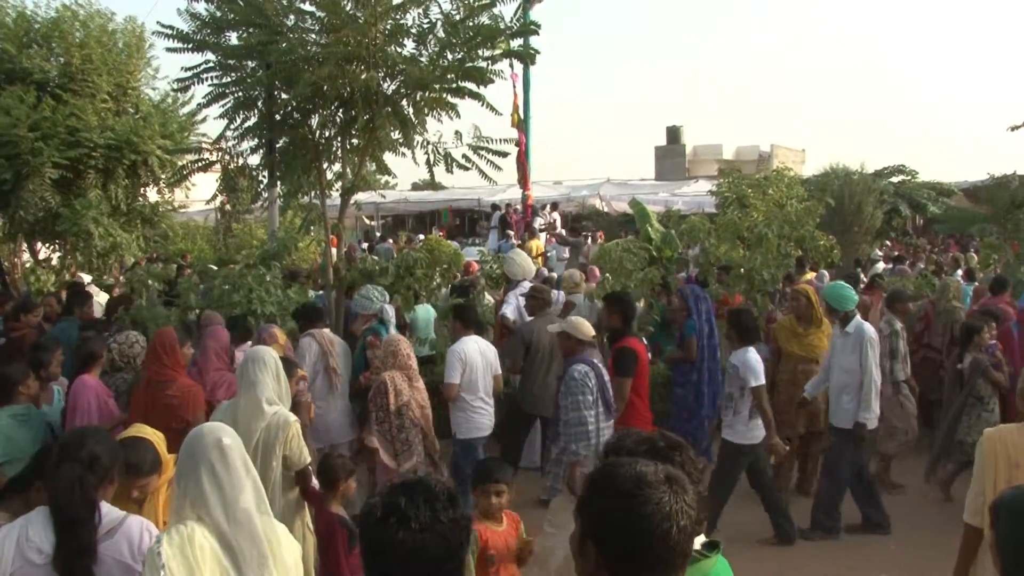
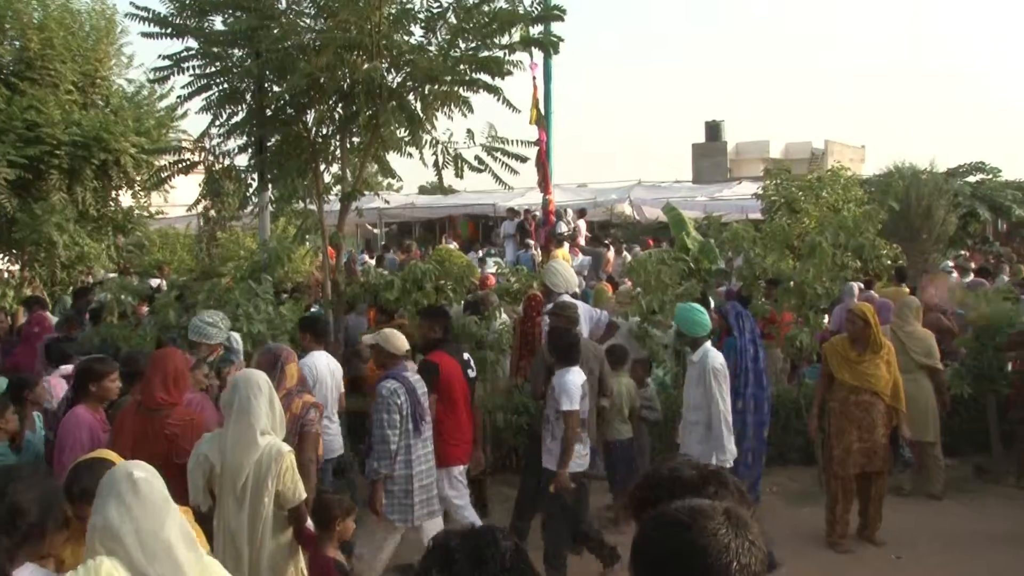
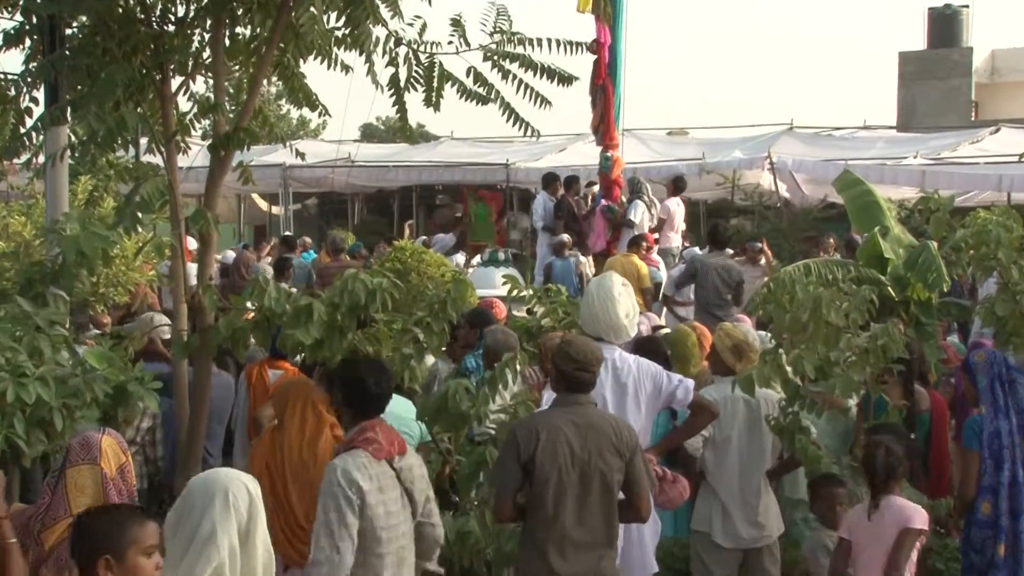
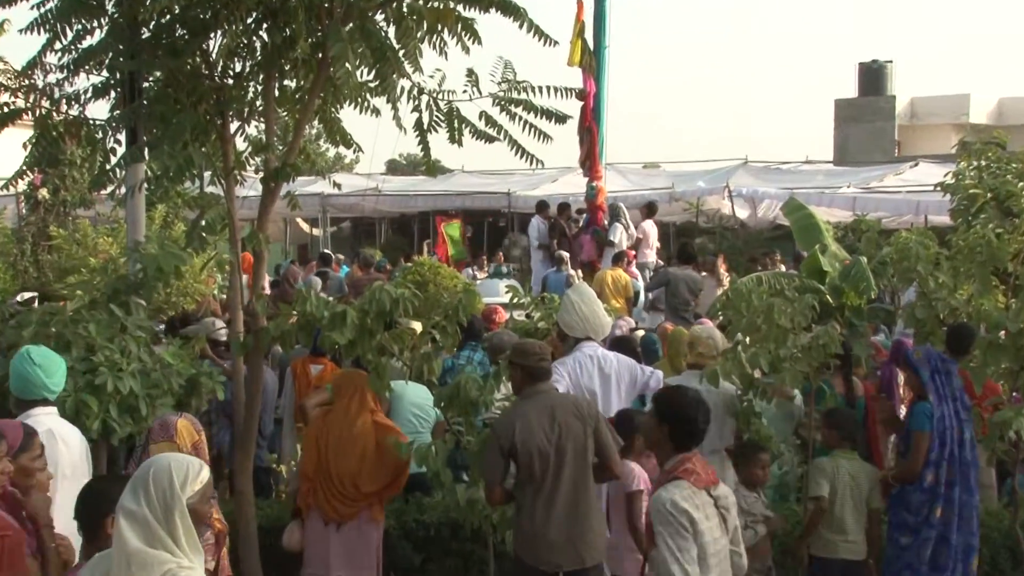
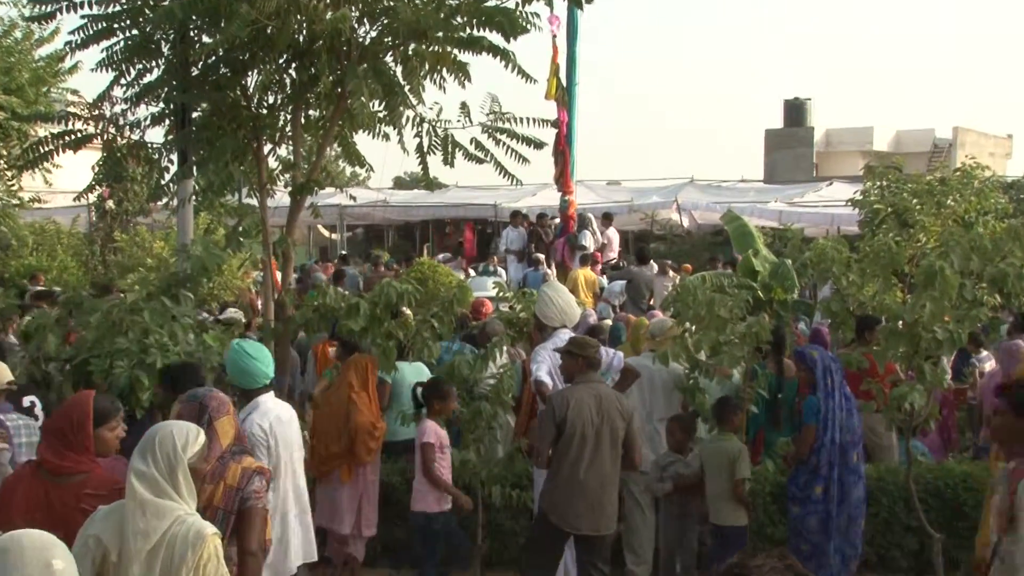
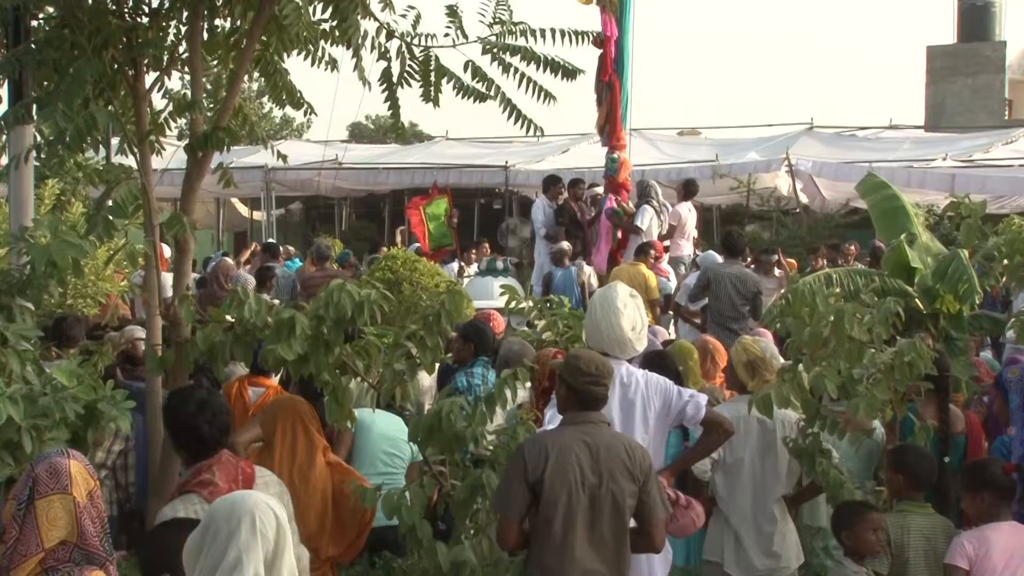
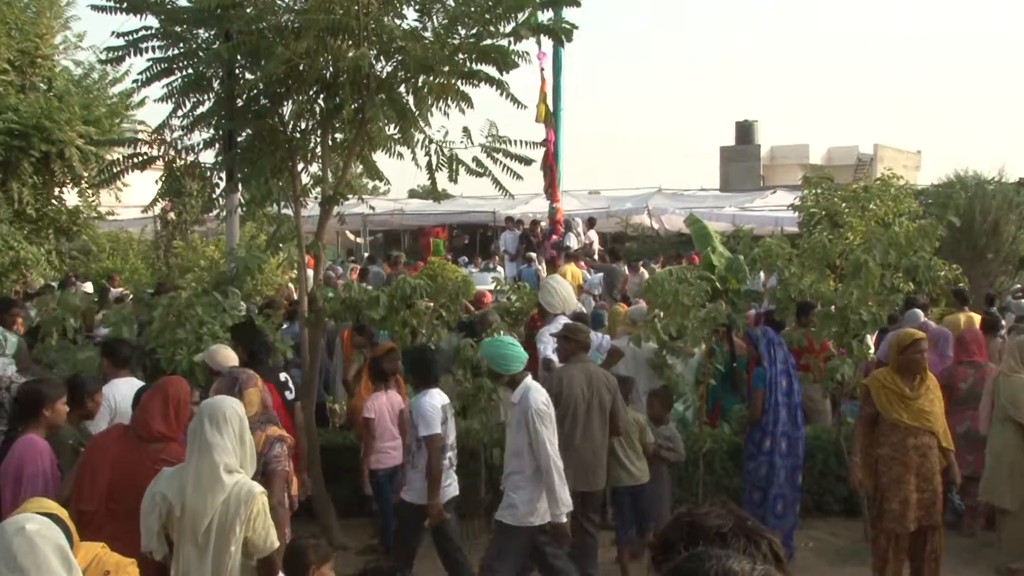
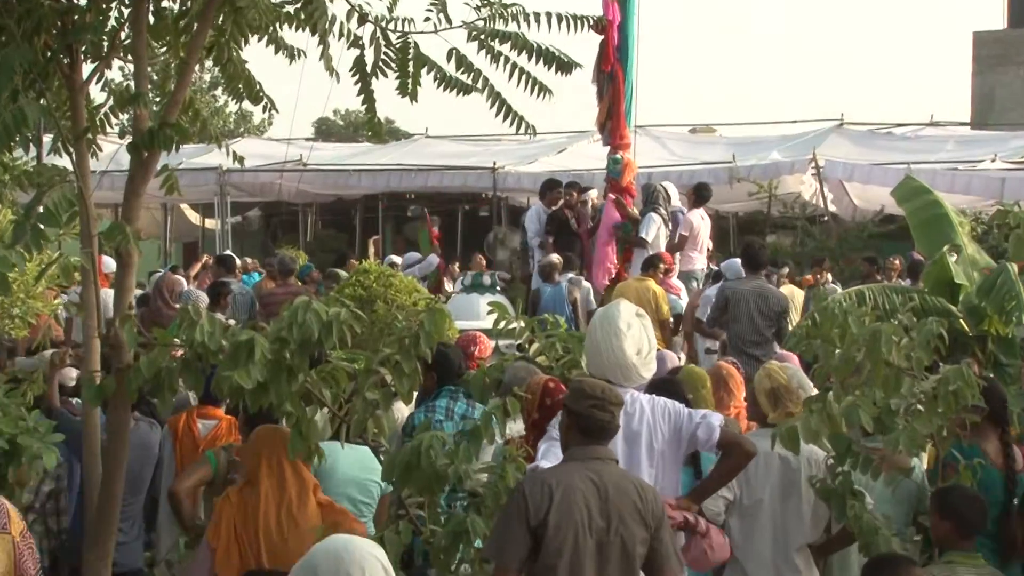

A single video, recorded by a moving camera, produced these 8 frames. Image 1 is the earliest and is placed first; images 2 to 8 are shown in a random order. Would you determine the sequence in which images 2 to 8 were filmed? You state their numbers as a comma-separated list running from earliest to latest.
2, 7, 5, 4, 3, 6, 8
